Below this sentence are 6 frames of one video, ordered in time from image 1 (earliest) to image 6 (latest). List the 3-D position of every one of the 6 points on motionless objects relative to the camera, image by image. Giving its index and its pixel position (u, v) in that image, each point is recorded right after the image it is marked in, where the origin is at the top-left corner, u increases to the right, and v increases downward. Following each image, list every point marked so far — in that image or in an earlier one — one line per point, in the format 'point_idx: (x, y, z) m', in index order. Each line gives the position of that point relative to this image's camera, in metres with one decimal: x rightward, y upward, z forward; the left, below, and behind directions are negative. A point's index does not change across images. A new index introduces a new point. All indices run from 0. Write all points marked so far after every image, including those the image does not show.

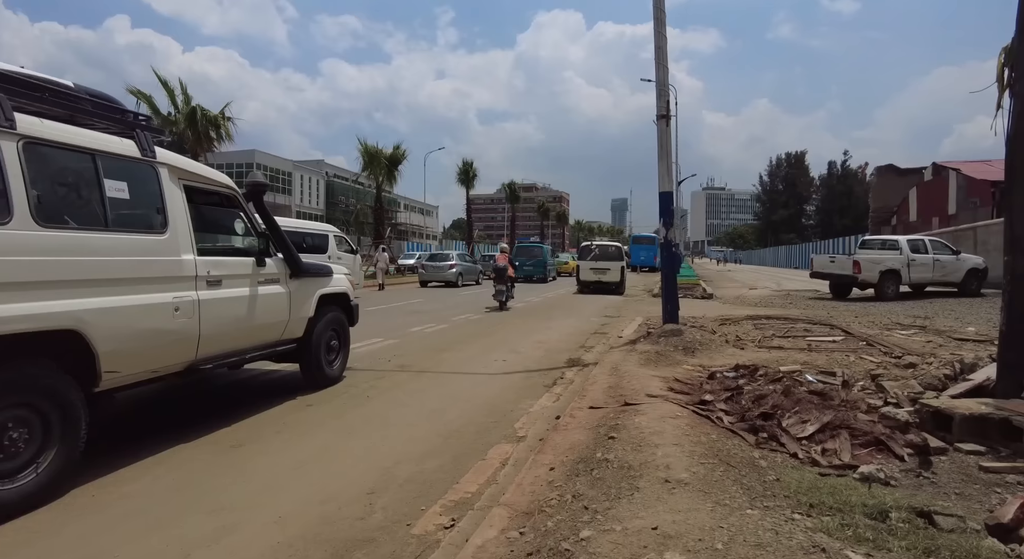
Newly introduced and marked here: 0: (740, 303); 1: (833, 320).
0: (+7.4, -0.8, +16.7) m
1: (+6.8, -0.9, +11.0) m
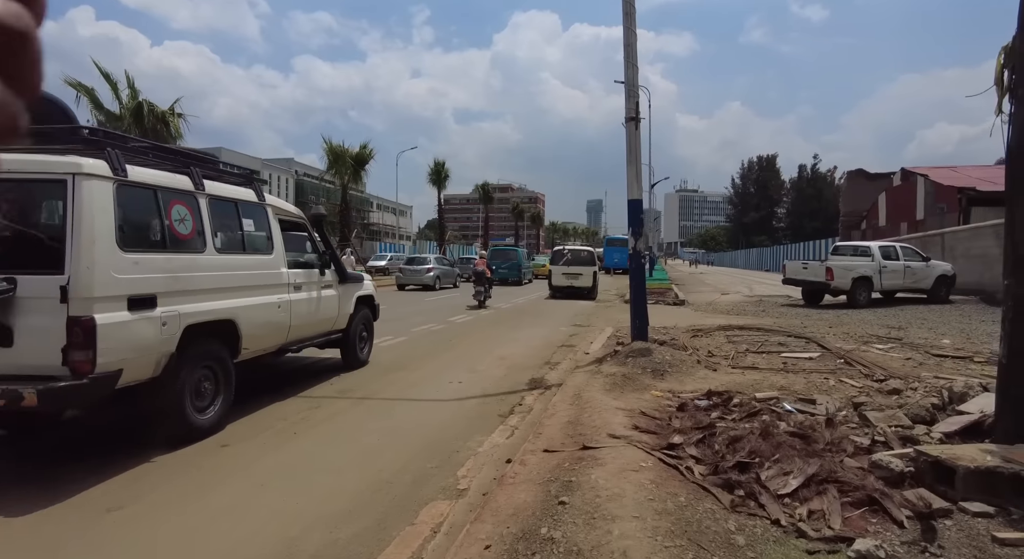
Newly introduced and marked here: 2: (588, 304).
0: (+6.4, -1.0, +16.3) m
1: (+6.0, -1.1, +10.6) m
2: (+2.9, -0.9, +19.5) m
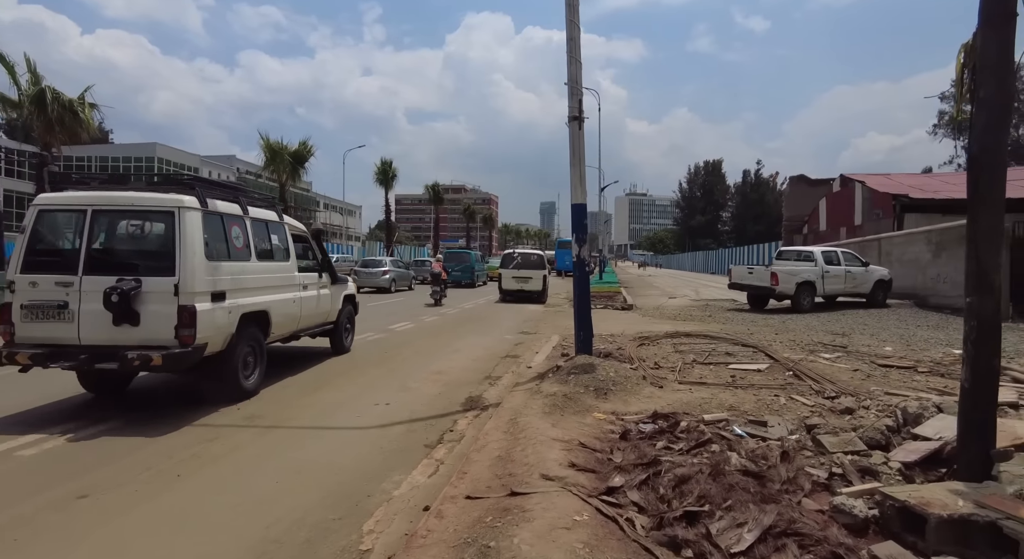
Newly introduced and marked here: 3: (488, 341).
0: (+4.7, -1.1, +16.2) m
1: (+4.9, -1.2, +10.5) m
2: (+1.0, -1.1, +19.1) m
3: (-0.6, -1.4, +11.3) m
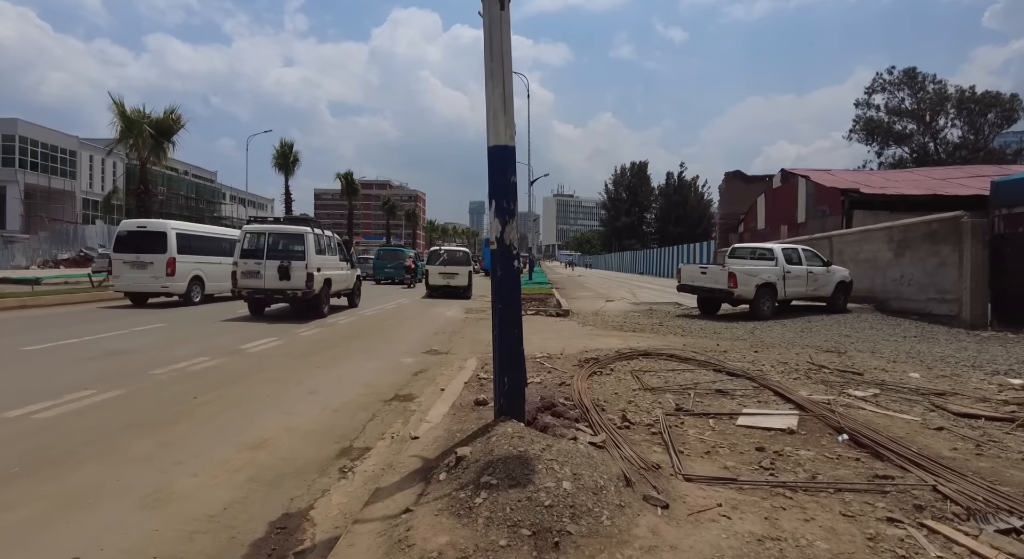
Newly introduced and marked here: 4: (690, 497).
0: (+2.4, -1.1, +13.4) m
1: (+3.4, -1.3, +7.8) m
2: (-1.7, -1.1, +15.8) m
3: (-2.1, -1.4, +7.9) m
4: (+1.1, -1.3, +3.1) m
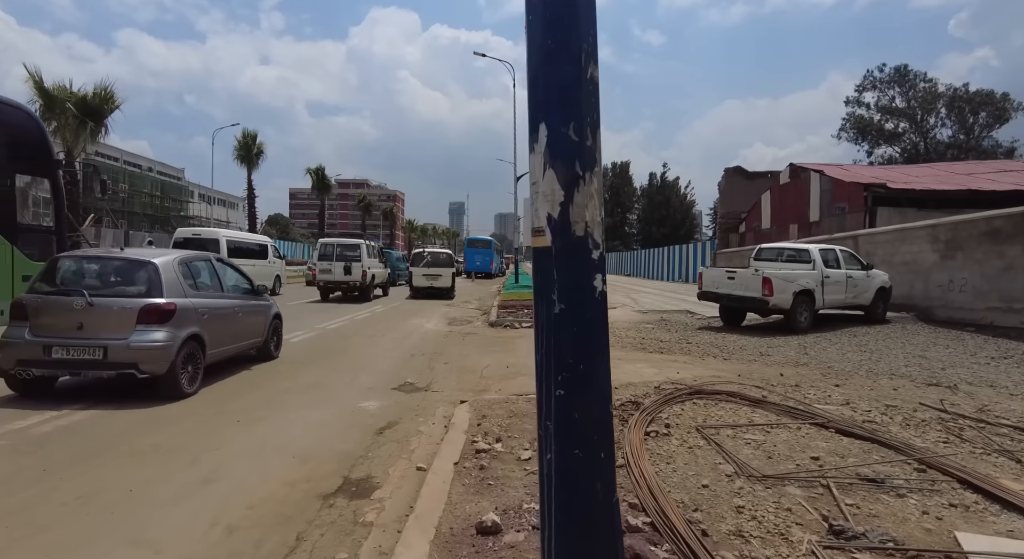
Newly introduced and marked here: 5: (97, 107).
0: (+2.3, -1.3, +11.1) m
1: (+3.4, -1.4, +5.5) m
2: (-1.9, -1.3, +13.3) m
3: (-2.1, -1.5, +5.4) m
4: (+1.3, -1.4, +0.8) m
5: (-14.1, +5.9, +17.5) m
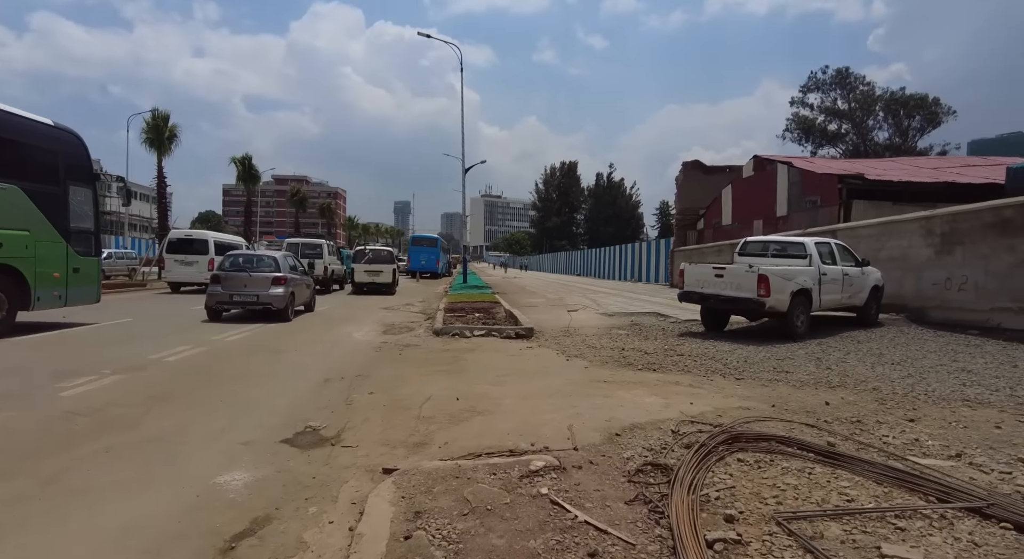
0: (+1.4, -1.2, +9.1) m
1: (+3.1, -1.4, +3.6) m
2: (-3.0, -1.2, +10.8) m
3: (-2.3, -1.5, +2.9) m
4: (+1.5, -1.4, -1.3) m
5: (-15.6, +5.9, +13.7) m
